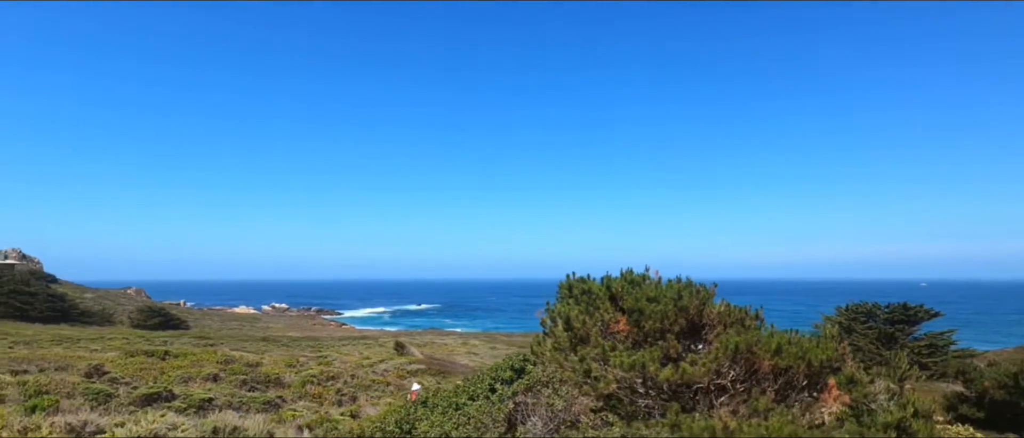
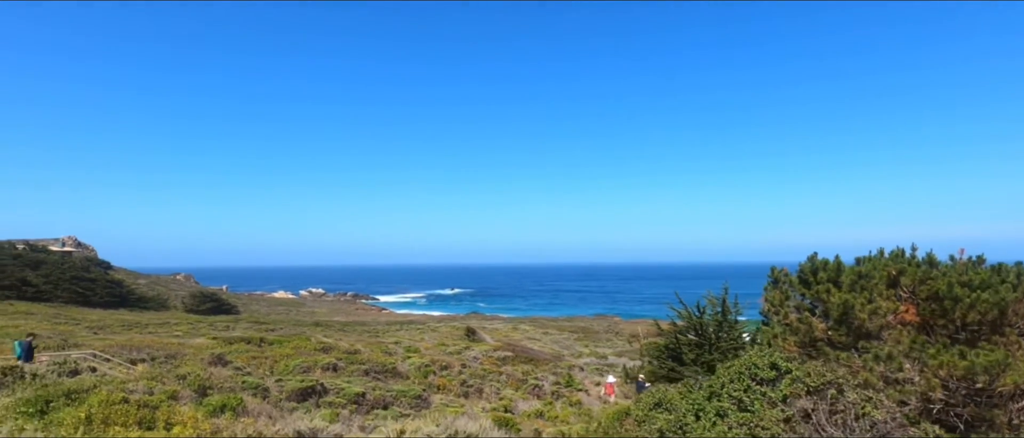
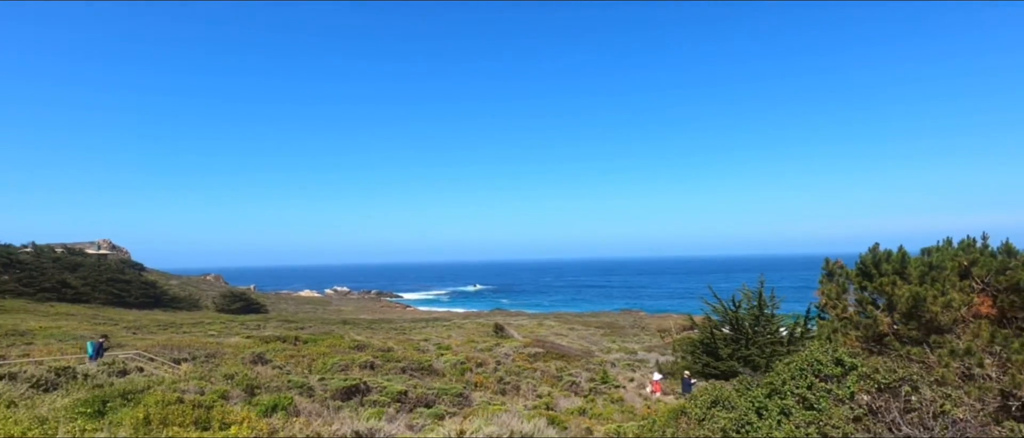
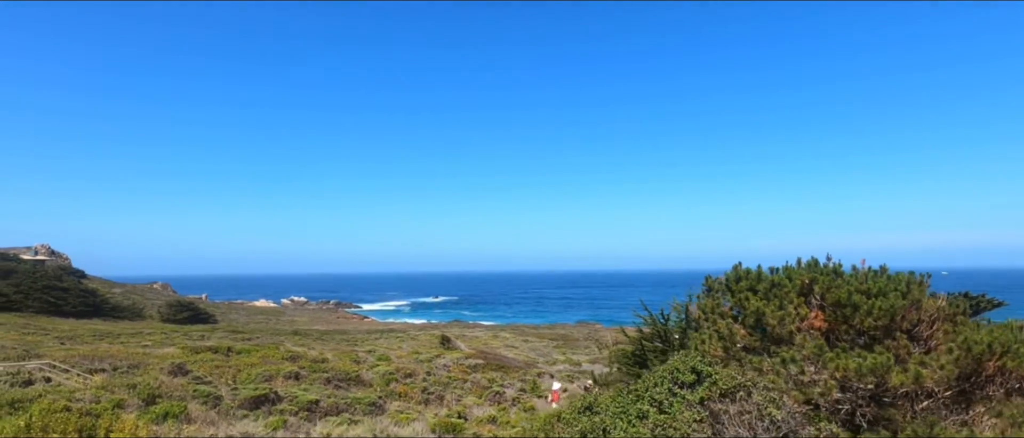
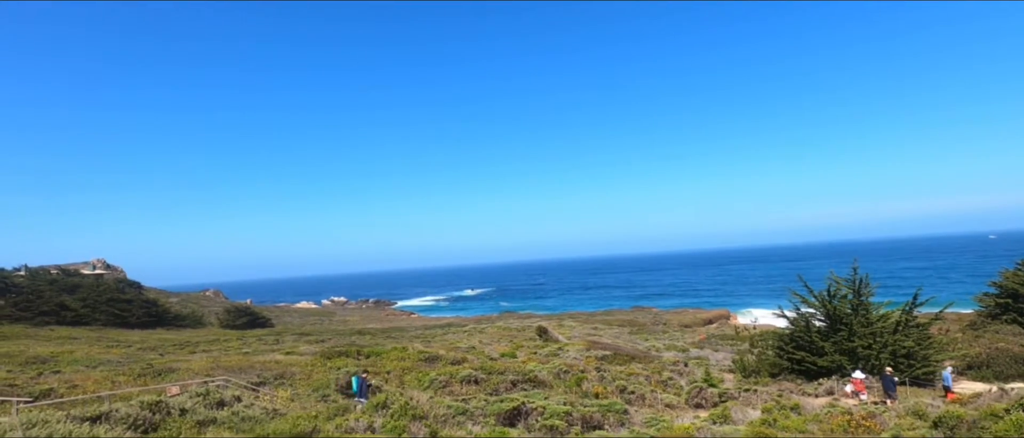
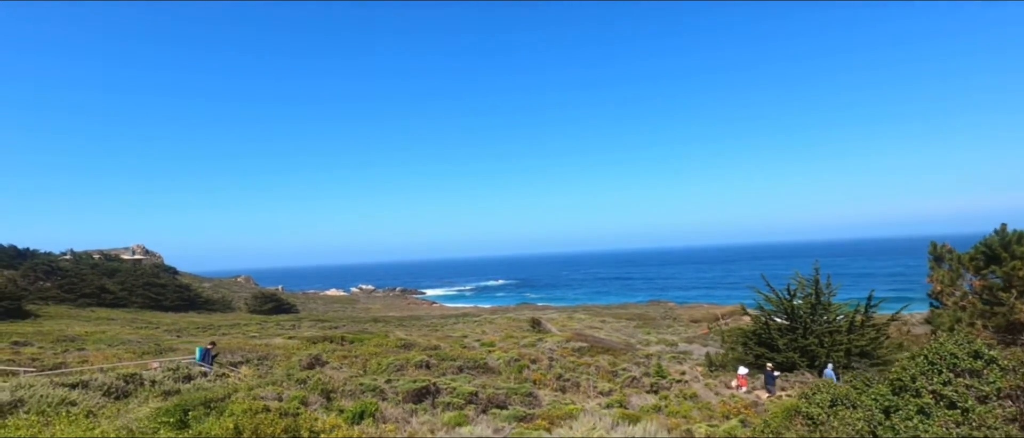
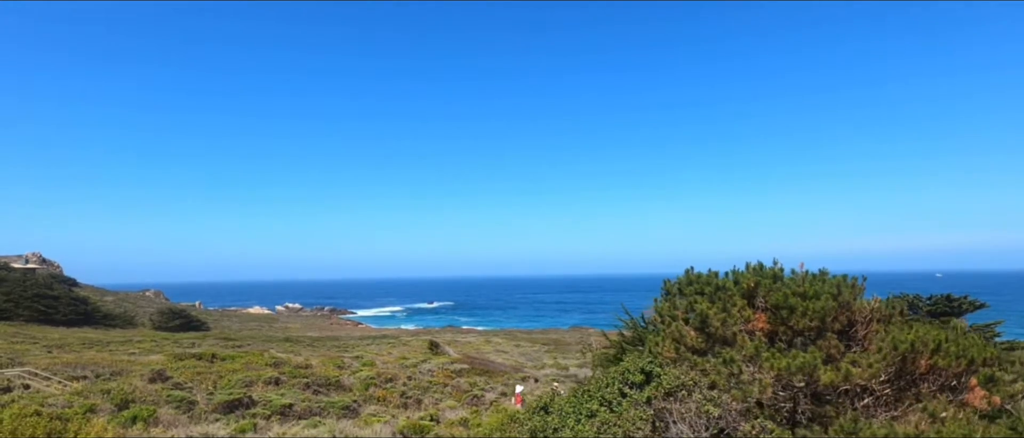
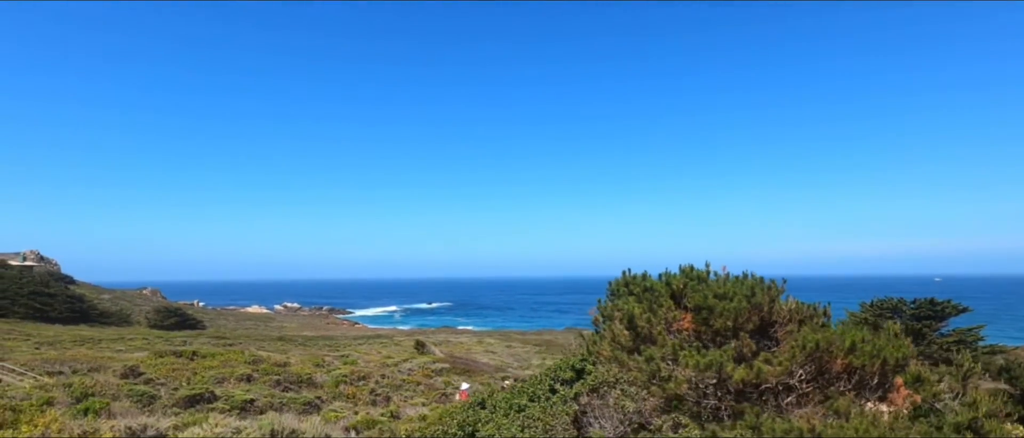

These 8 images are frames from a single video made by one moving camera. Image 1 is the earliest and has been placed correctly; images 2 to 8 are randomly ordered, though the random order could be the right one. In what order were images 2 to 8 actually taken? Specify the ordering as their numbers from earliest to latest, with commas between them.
8, 7, 4, 2, 3, 6, 5
